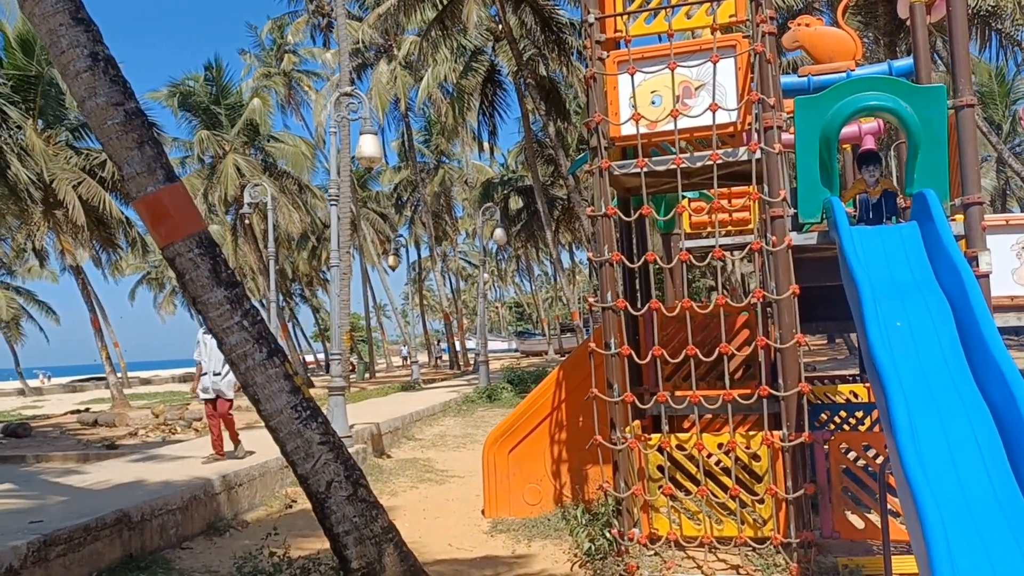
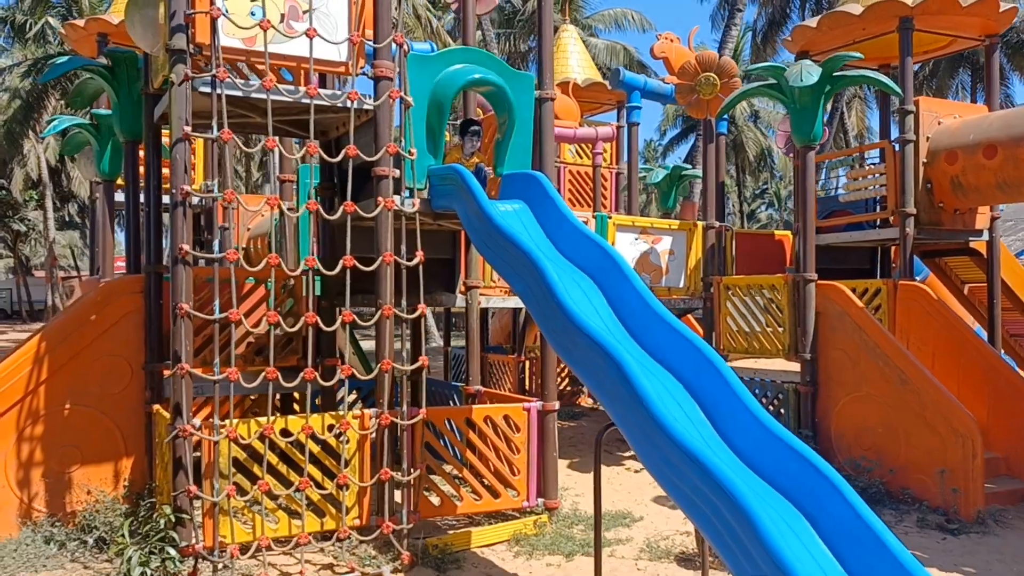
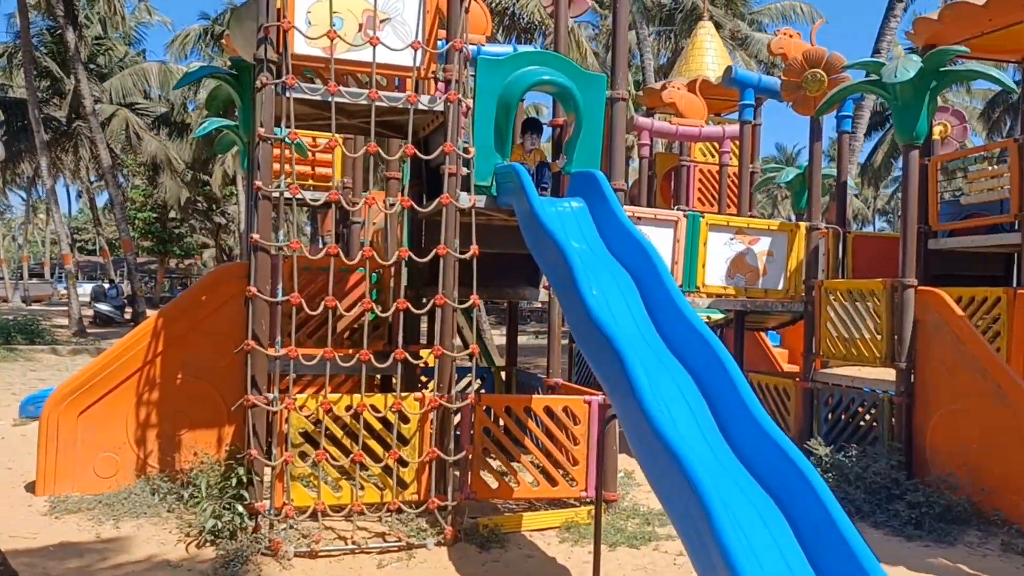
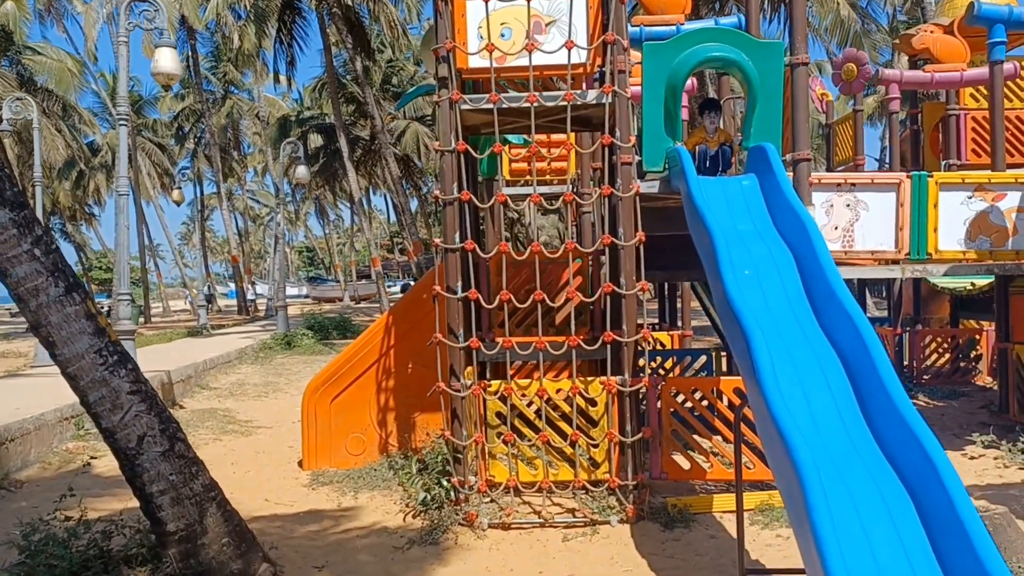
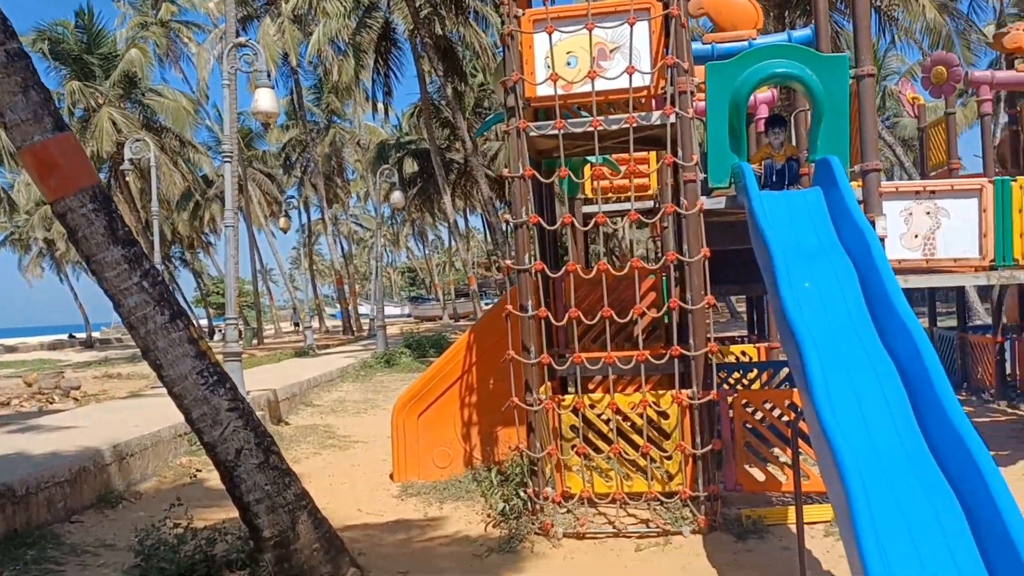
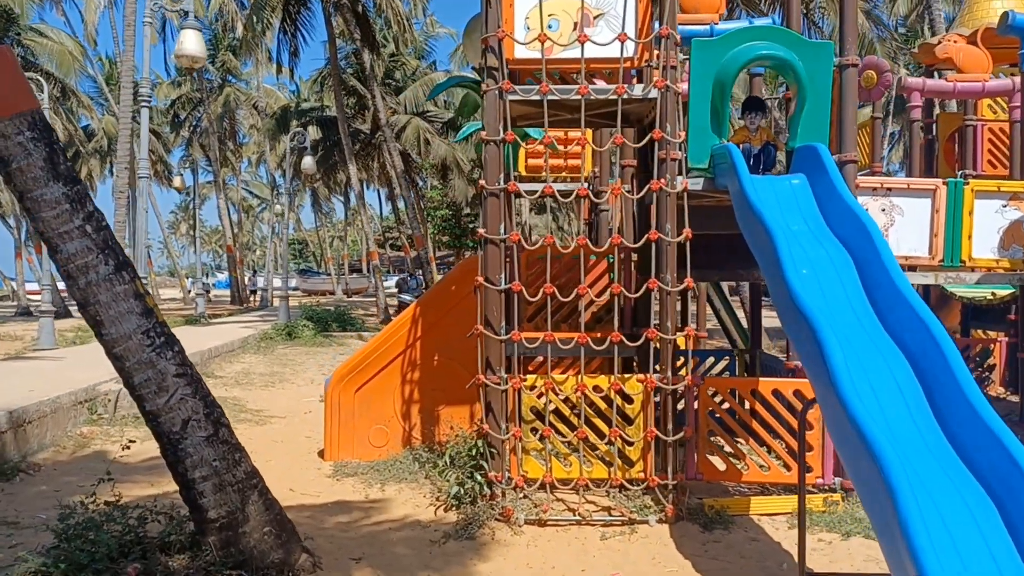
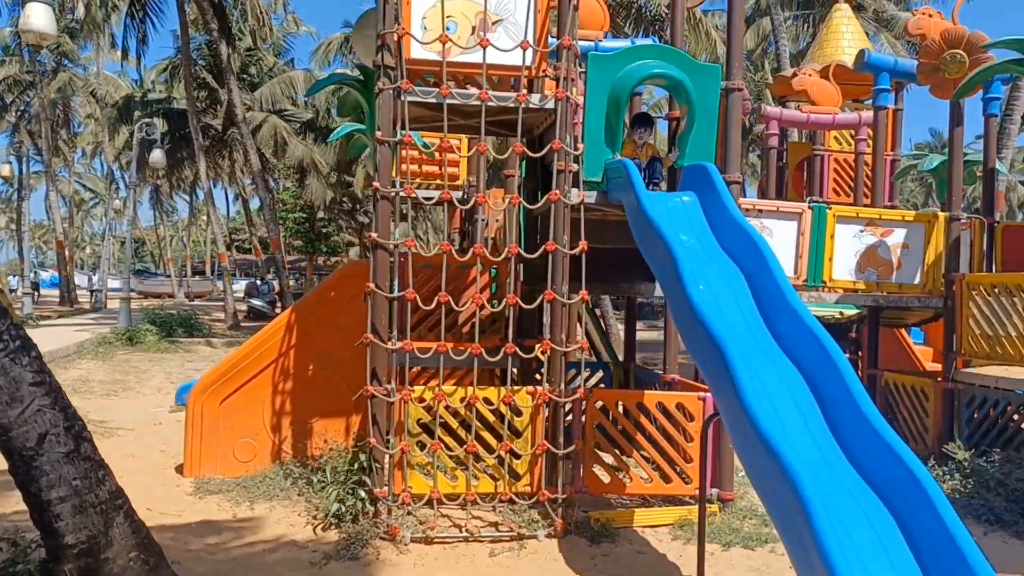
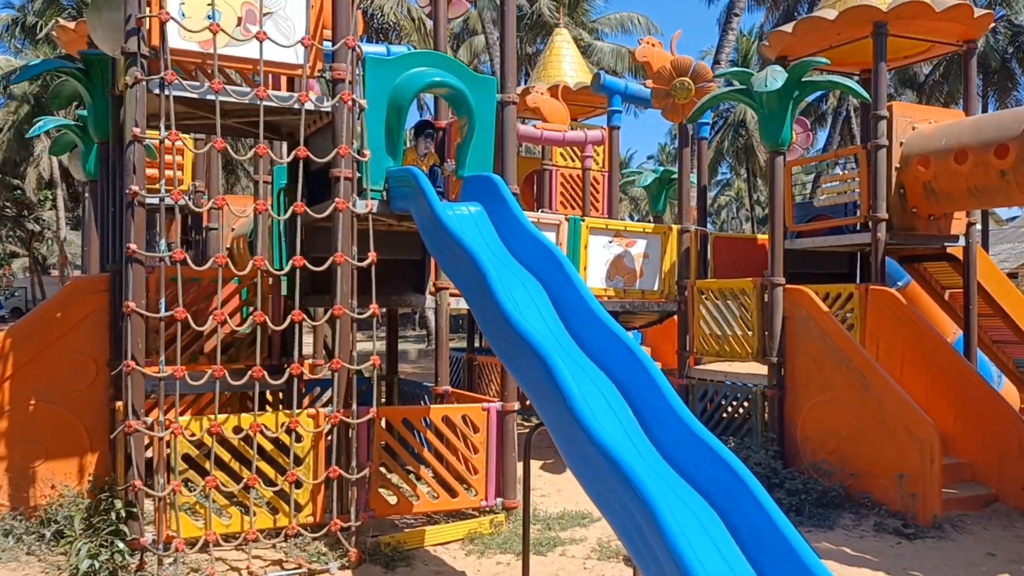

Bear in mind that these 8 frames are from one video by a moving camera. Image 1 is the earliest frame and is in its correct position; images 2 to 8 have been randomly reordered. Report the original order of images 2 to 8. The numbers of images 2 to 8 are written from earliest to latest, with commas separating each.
5, 4, 6, 7, 3, 8, 2
